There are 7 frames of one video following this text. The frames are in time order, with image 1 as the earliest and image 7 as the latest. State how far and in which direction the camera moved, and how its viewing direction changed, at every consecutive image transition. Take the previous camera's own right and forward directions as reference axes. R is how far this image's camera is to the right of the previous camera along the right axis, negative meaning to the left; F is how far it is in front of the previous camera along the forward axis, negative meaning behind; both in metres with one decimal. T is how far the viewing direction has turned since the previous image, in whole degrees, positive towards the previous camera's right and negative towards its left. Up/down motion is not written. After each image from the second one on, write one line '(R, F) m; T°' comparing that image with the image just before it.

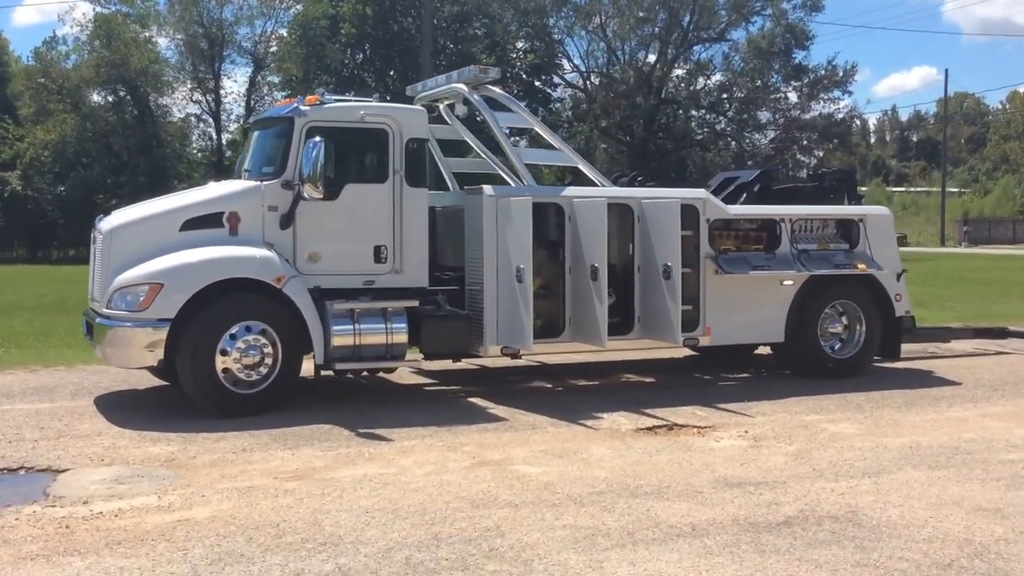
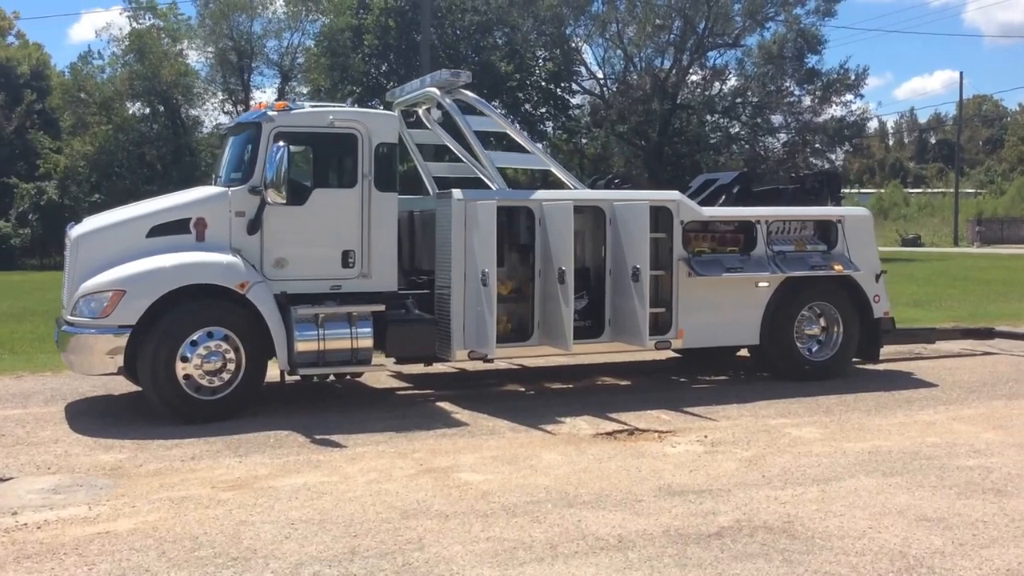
(+0.5, +0.1) m; -1°
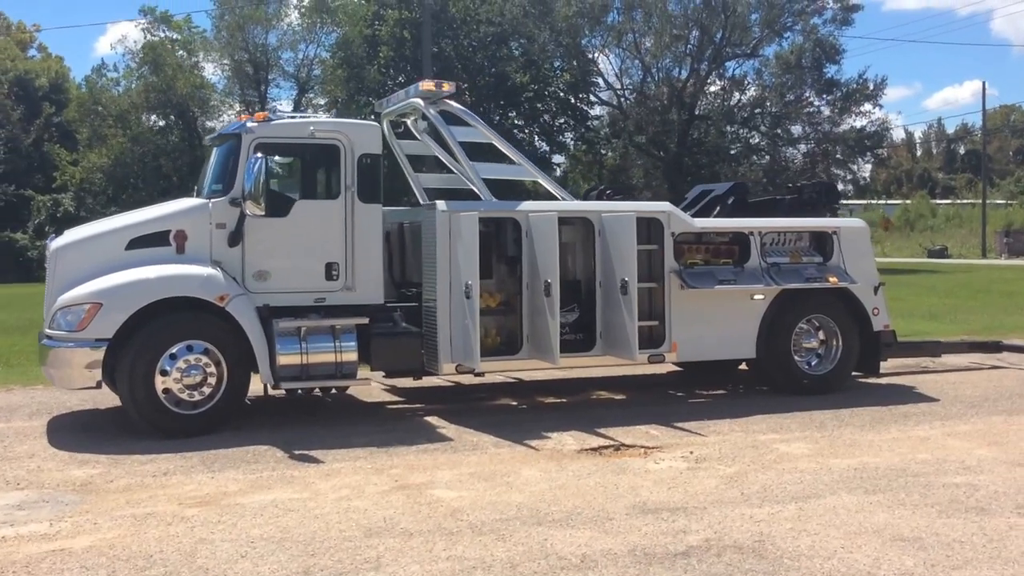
(+0.3, +0.1) m; -1°
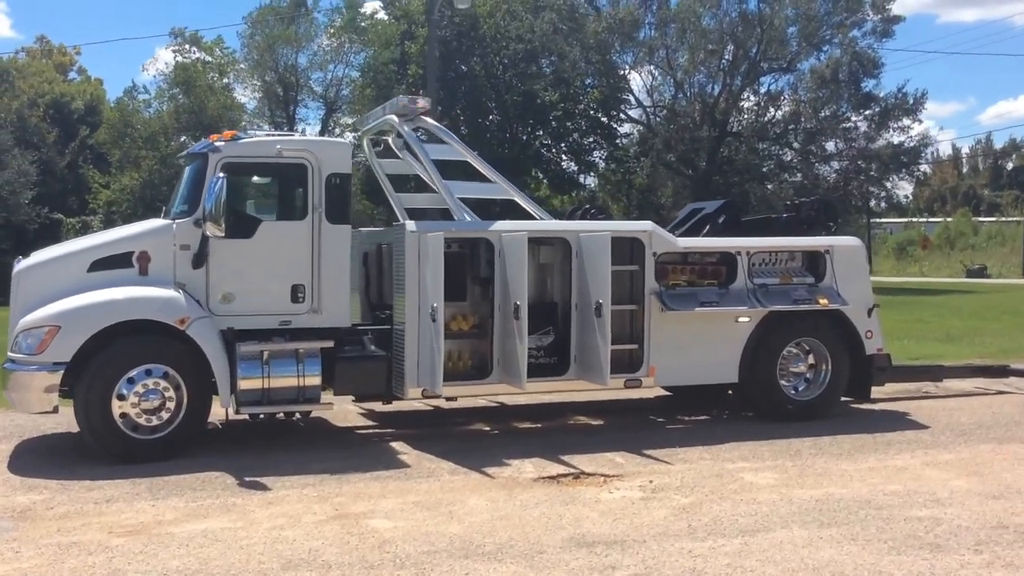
(+0.6, +0.2) m; -2°
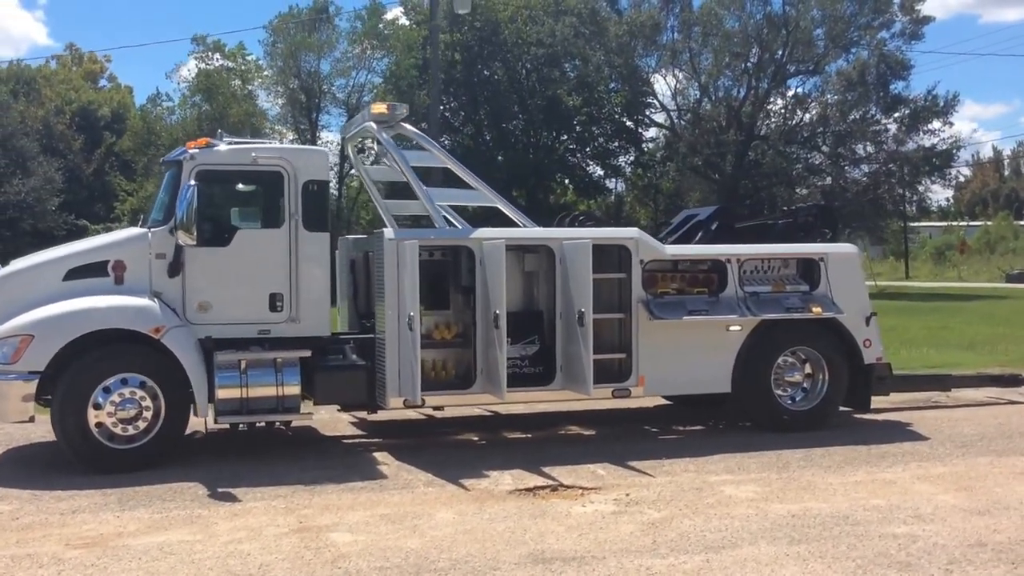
(+0.4, +0.1) m; -2°
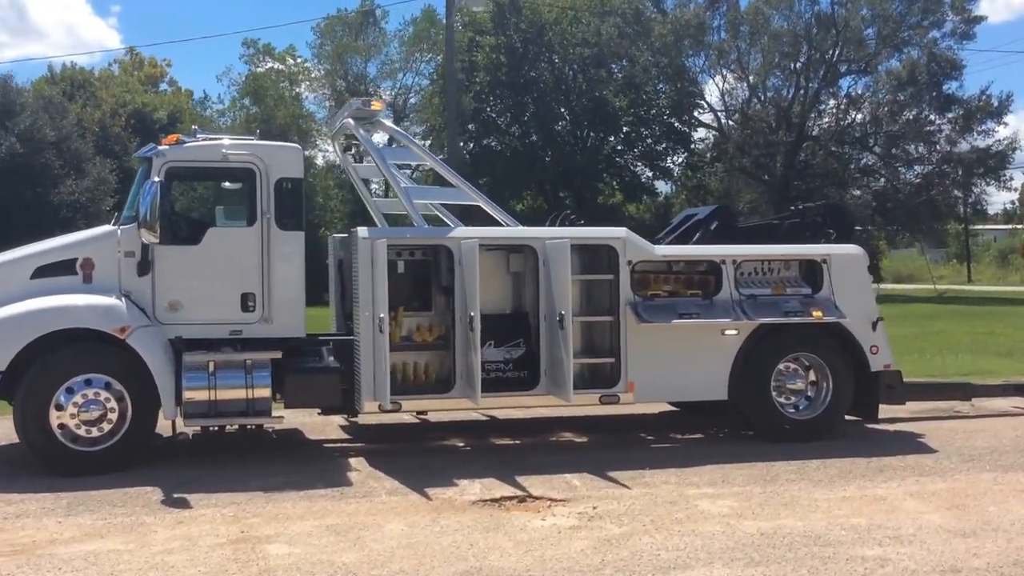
(+0.6, +0.4) m; -3°
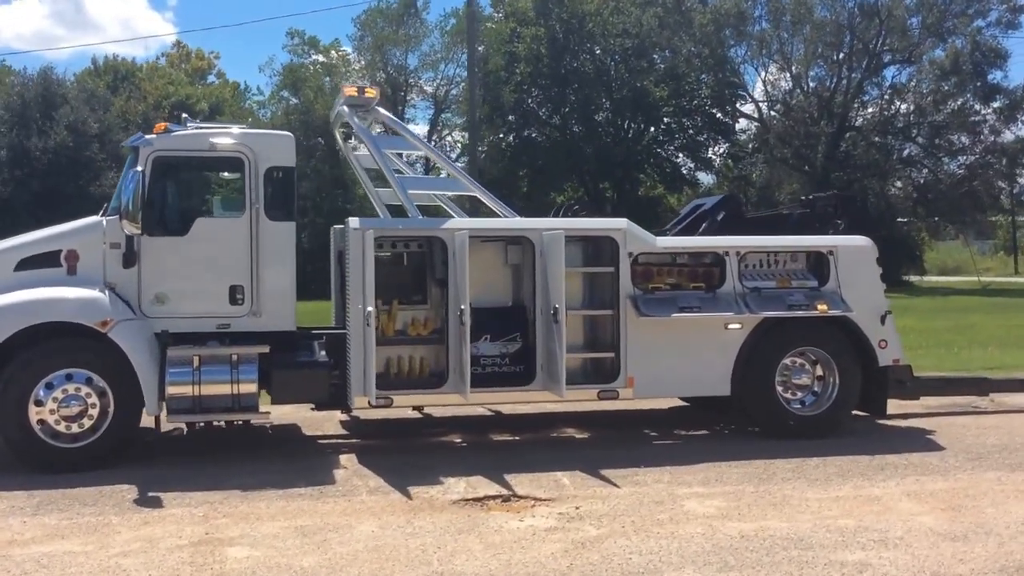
(+0.4, +0.2) m; -2°
